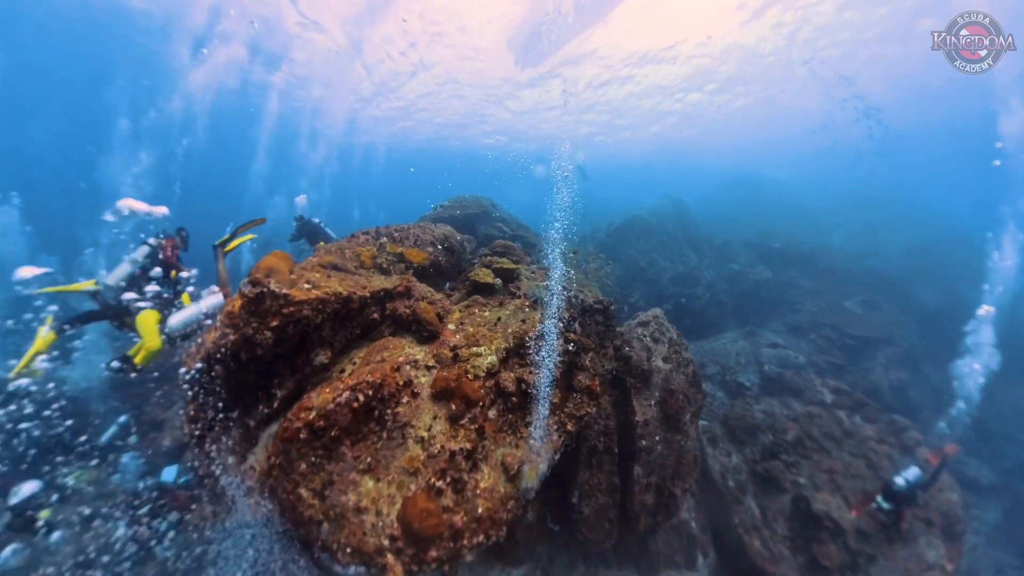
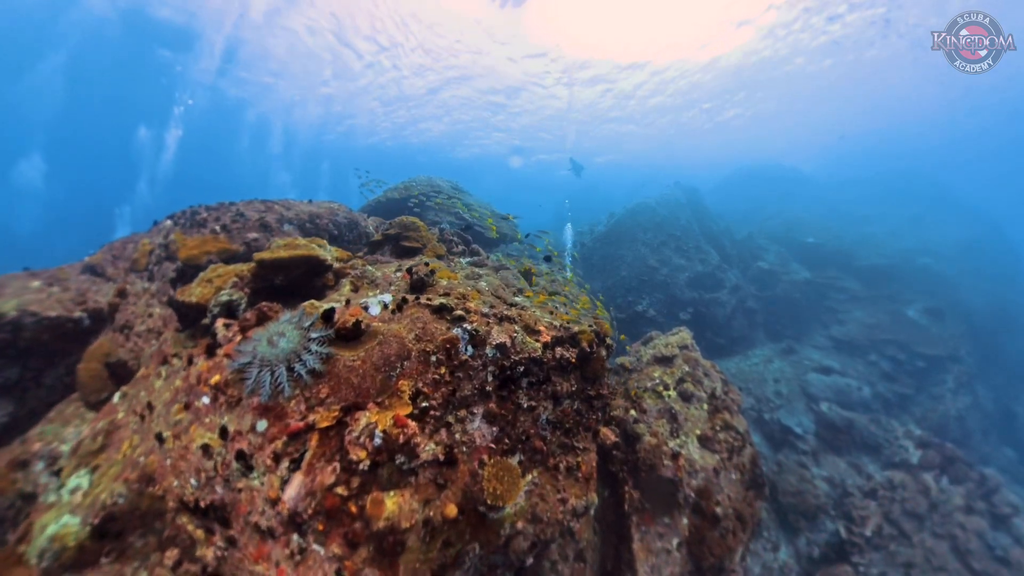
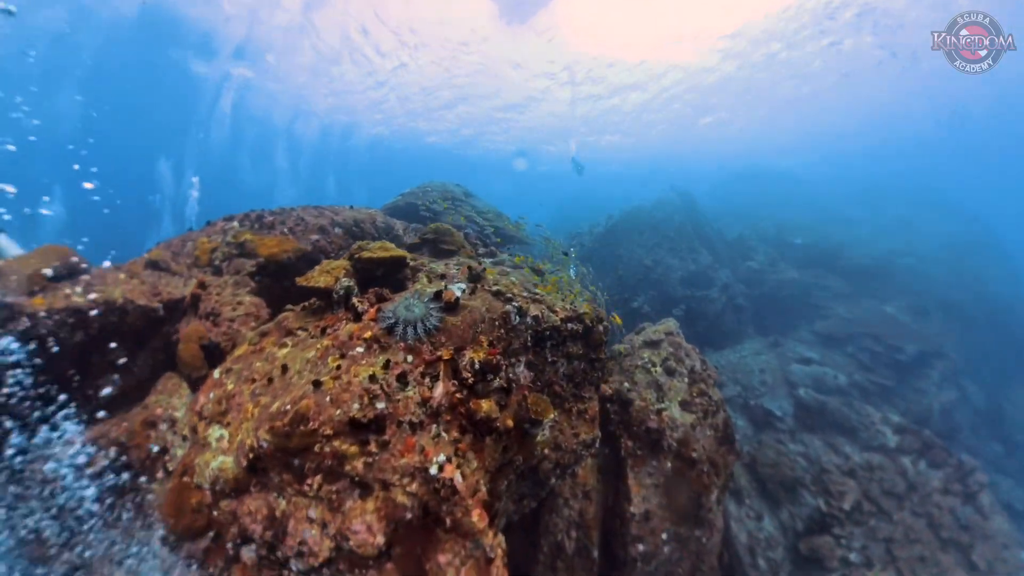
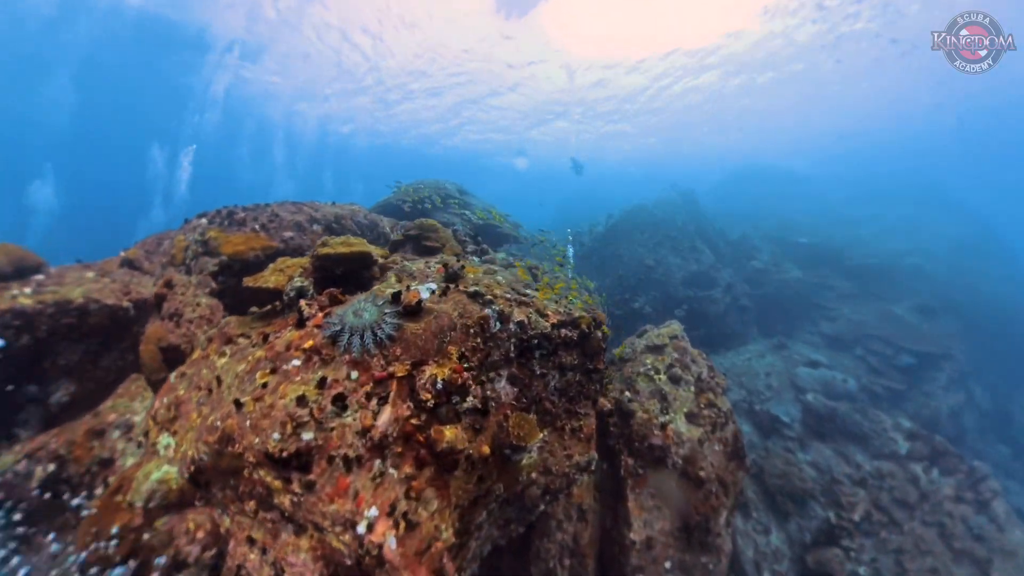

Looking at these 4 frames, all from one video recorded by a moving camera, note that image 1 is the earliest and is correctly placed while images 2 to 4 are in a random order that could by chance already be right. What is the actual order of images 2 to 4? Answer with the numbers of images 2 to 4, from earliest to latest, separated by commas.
3, 4, 2
